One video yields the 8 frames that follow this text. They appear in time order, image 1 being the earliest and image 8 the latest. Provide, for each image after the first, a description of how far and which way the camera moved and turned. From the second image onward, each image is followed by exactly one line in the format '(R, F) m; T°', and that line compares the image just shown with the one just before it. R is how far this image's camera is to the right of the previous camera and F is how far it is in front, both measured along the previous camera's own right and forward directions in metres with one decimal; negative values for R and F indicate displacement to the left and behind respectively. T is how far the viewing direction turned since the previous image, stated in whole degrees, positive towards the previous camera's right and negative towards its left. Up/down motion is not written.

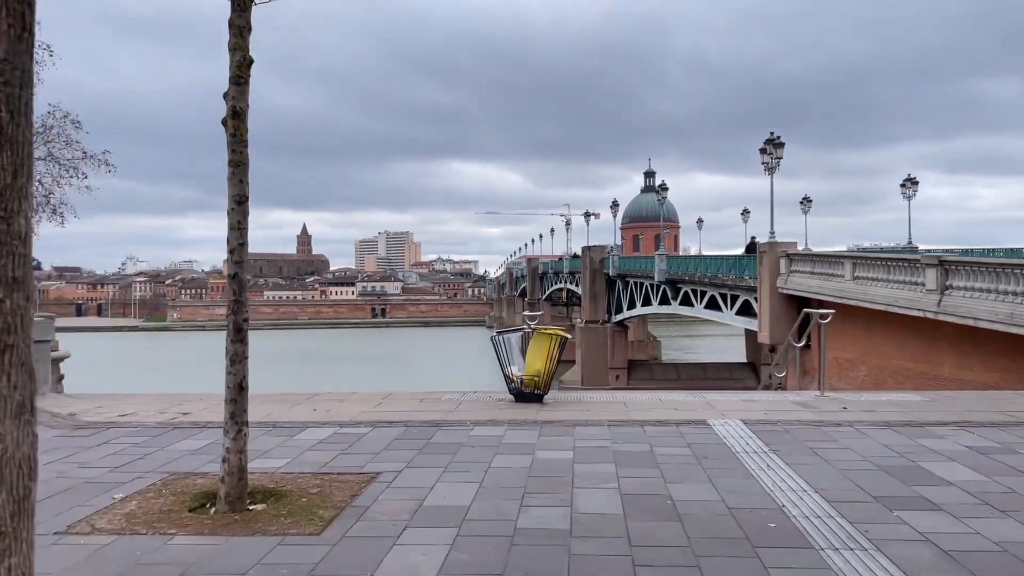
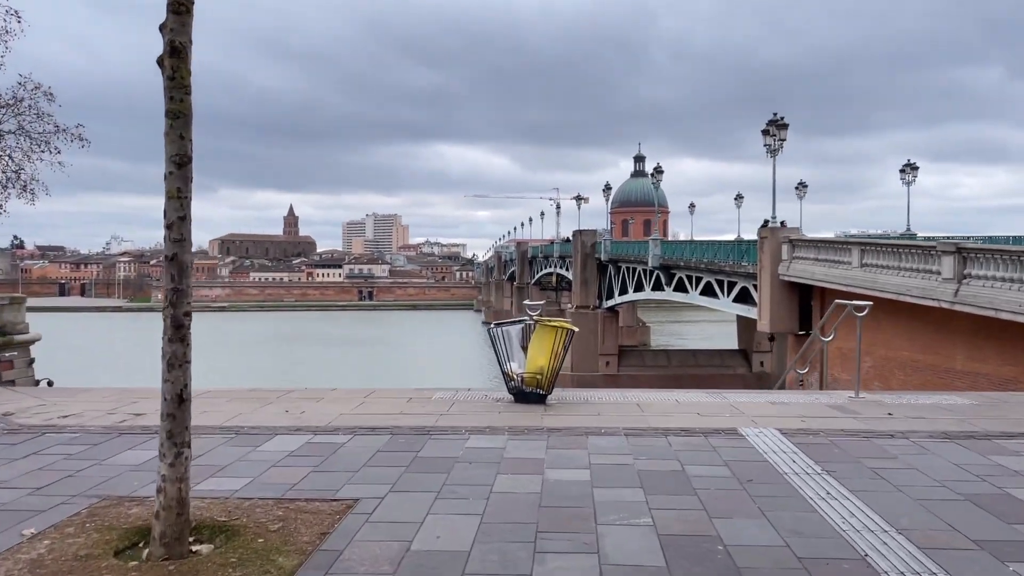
(-0.1, +0.6) m; +1°
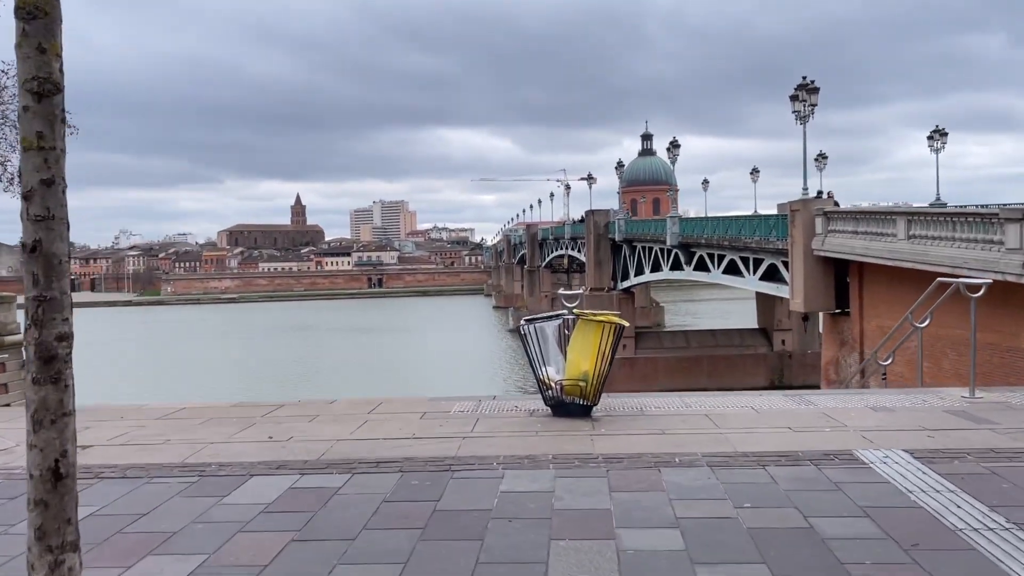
(-0.1, +0.9) m; -1°
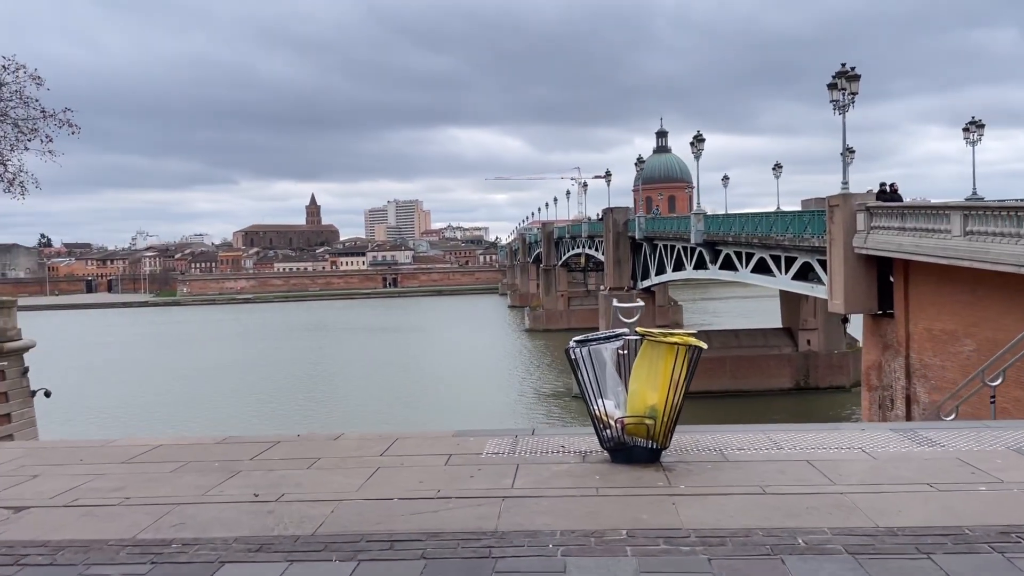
(-0.1, +0.8) m; -1°
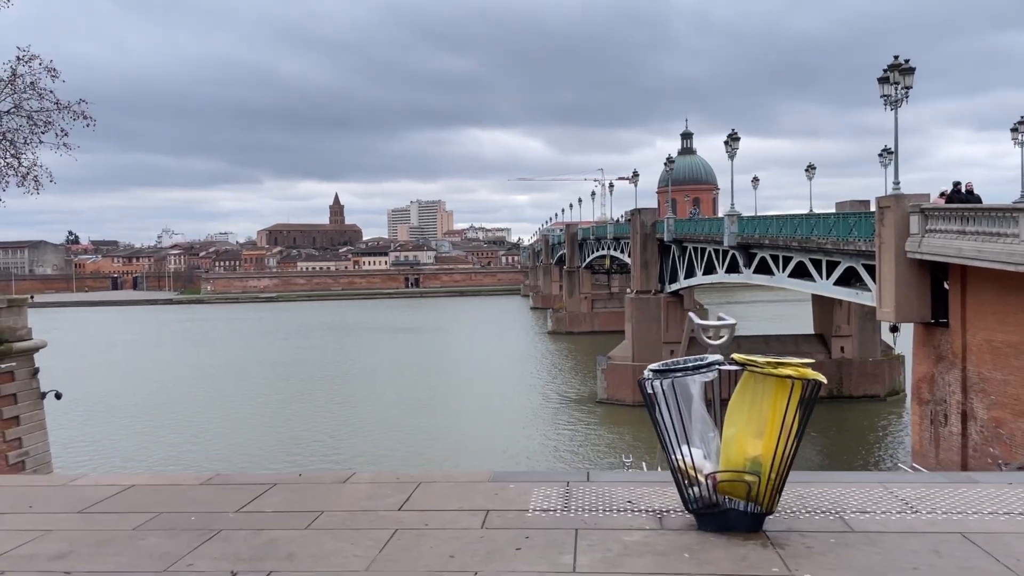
(-0.1, +0.7) m; -1°
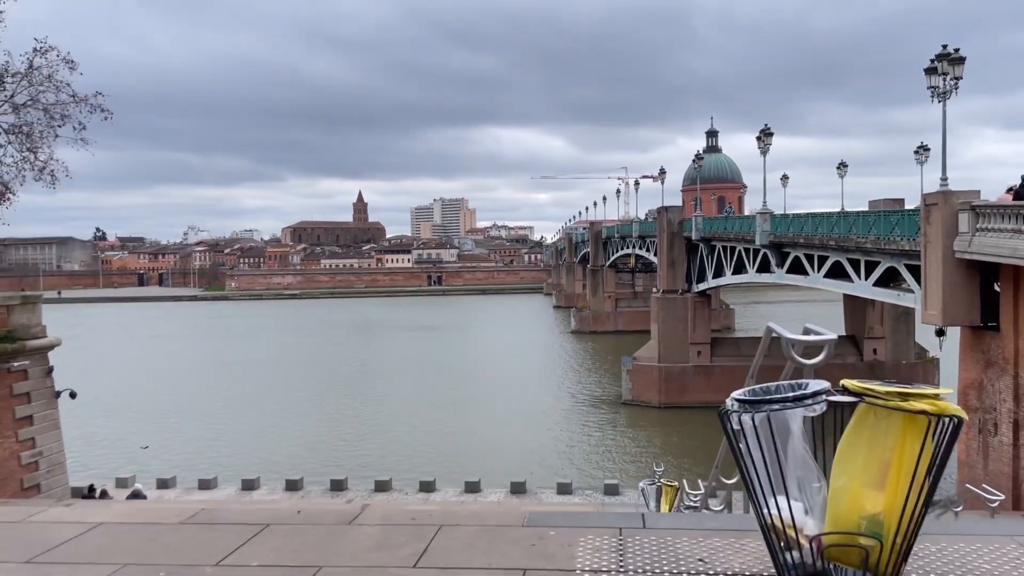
(-0.1, +0.5) m; -1°
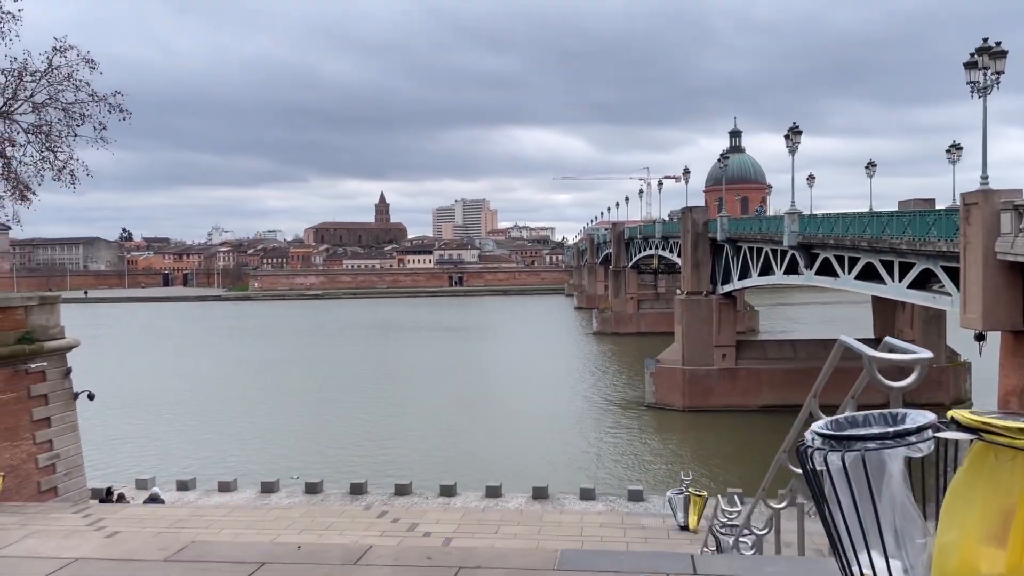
(0.0, +0.3) m; -1°
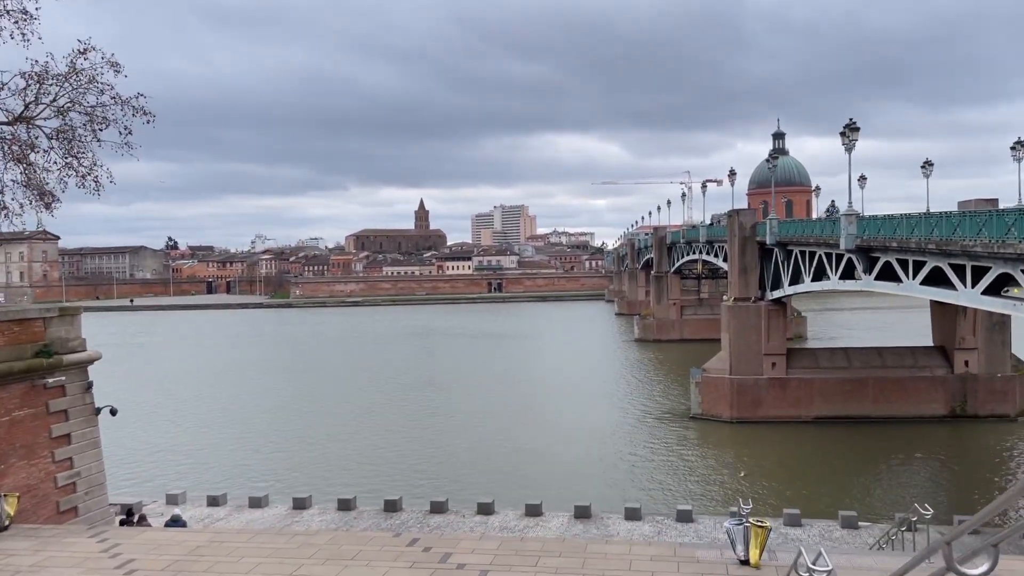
(0.0, +0.9) m; -3°
